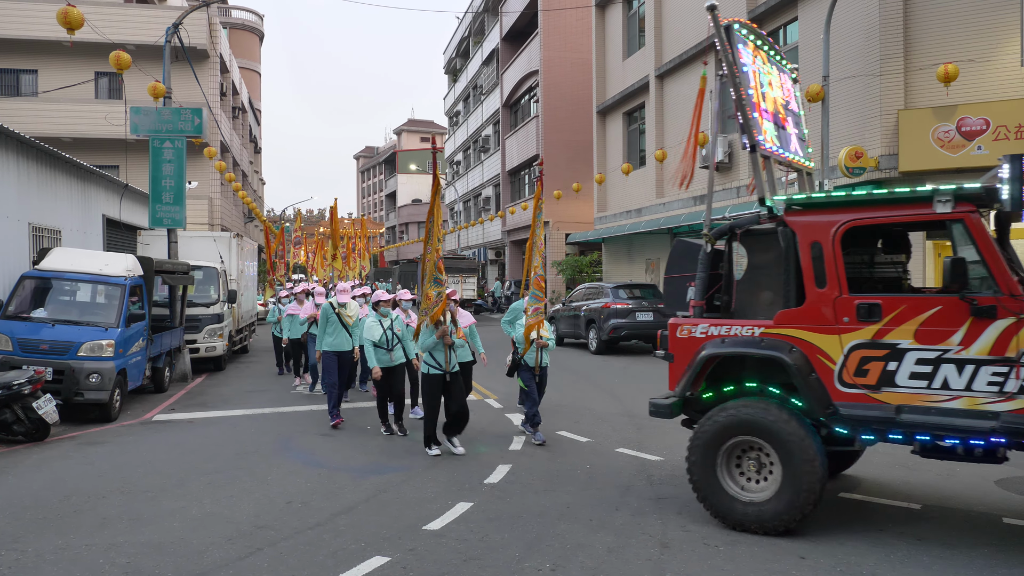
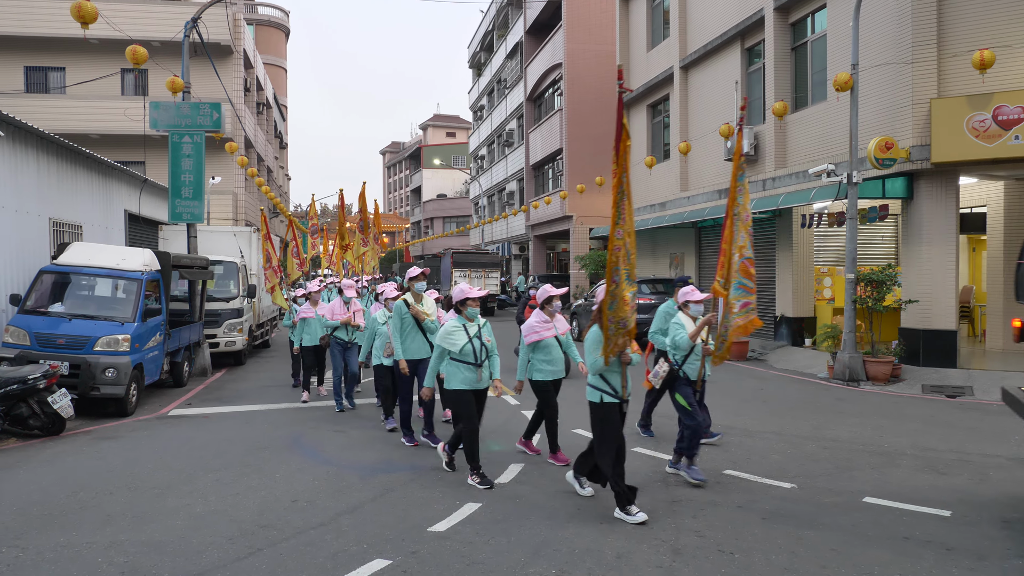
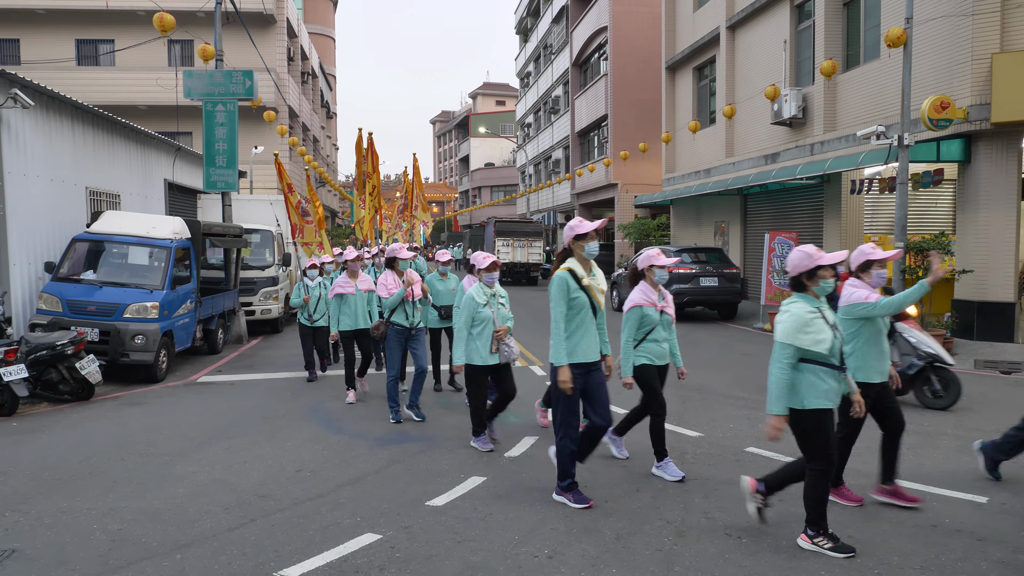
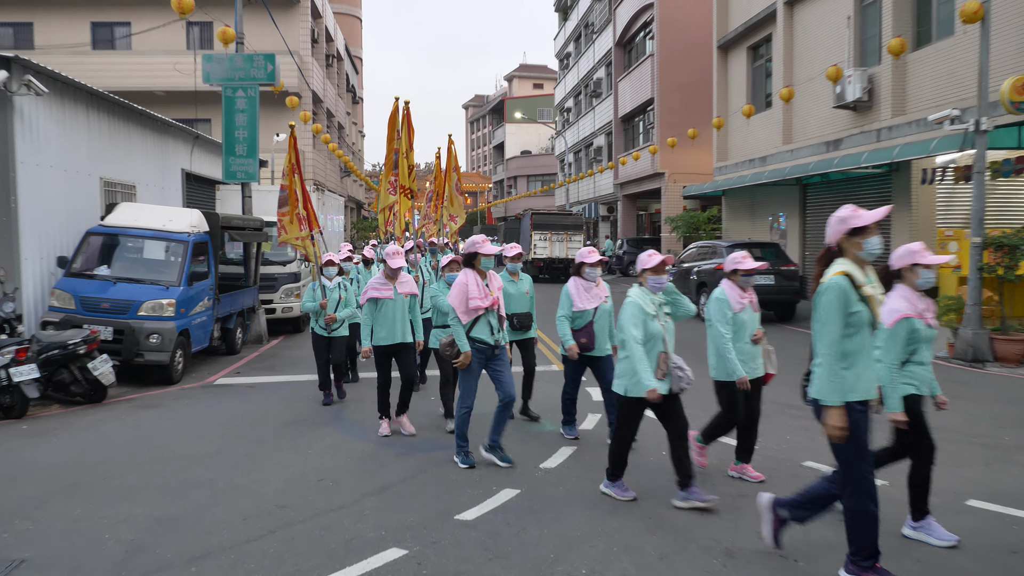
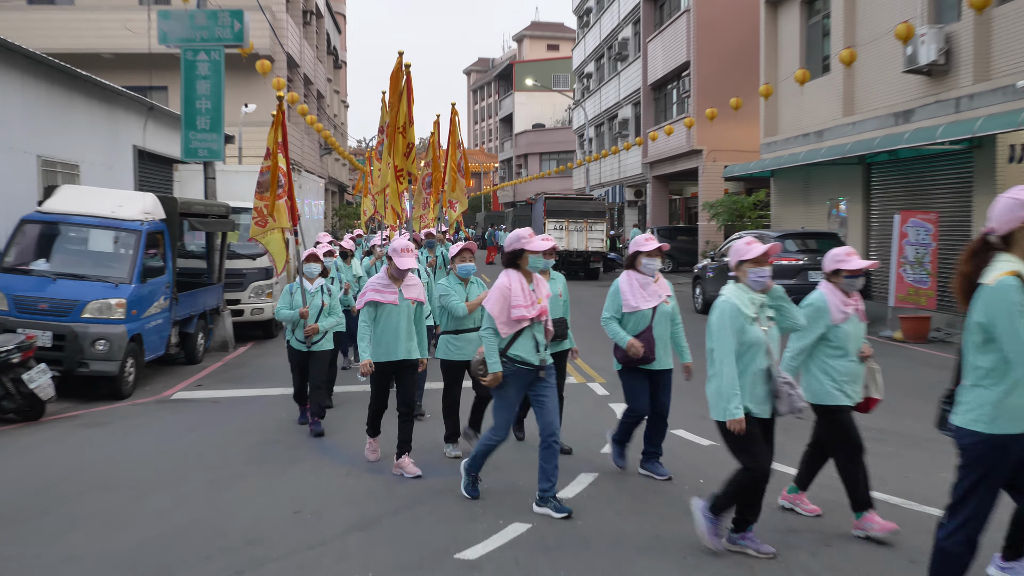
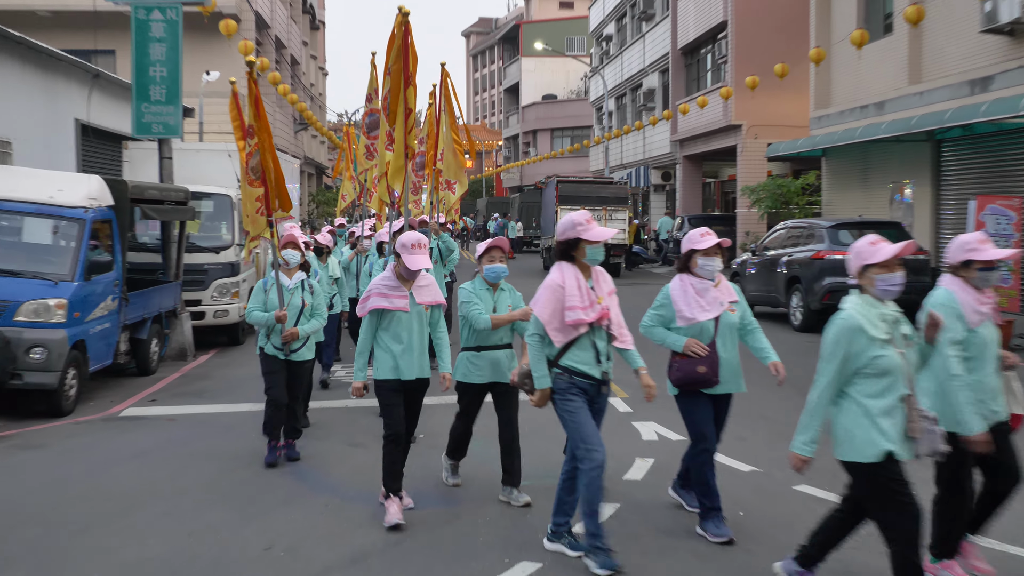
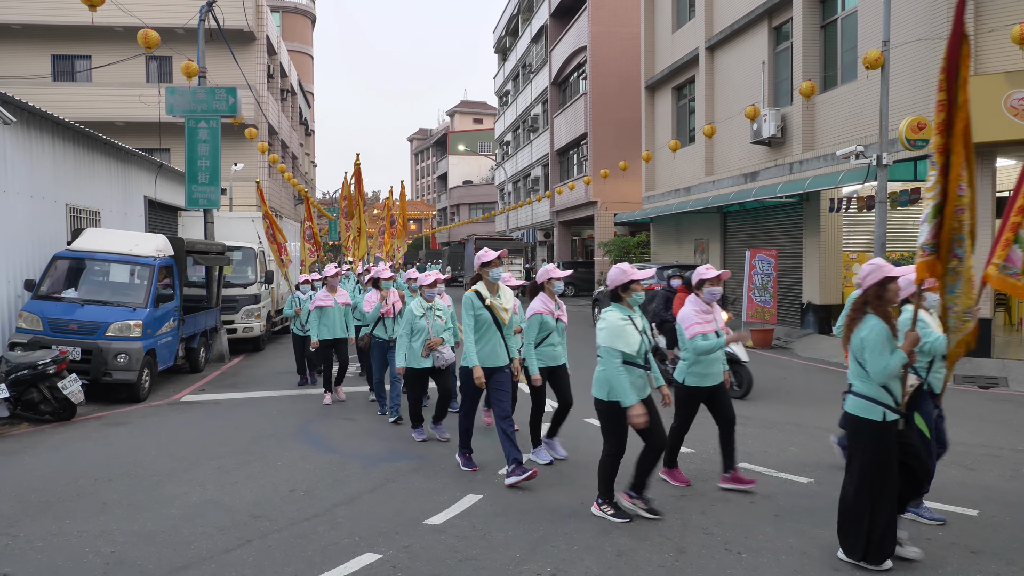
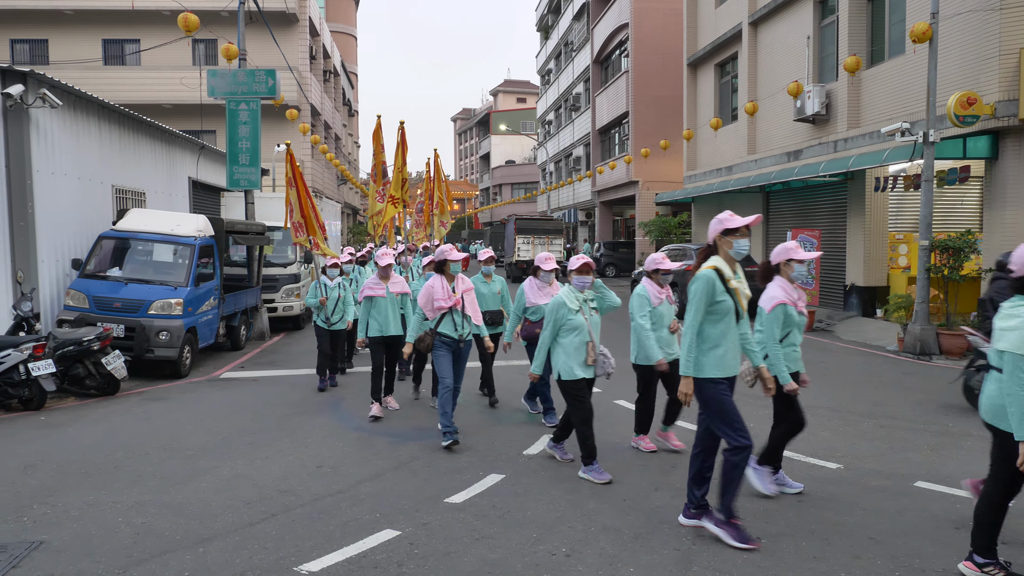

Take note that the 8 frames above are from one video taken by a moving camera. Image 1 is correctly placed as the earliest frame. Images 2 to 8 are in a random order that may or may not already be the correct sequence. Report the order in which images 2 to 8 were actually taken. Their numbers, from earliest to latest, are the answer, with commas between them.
2, 7, 3, 8, 4, 5, 6
